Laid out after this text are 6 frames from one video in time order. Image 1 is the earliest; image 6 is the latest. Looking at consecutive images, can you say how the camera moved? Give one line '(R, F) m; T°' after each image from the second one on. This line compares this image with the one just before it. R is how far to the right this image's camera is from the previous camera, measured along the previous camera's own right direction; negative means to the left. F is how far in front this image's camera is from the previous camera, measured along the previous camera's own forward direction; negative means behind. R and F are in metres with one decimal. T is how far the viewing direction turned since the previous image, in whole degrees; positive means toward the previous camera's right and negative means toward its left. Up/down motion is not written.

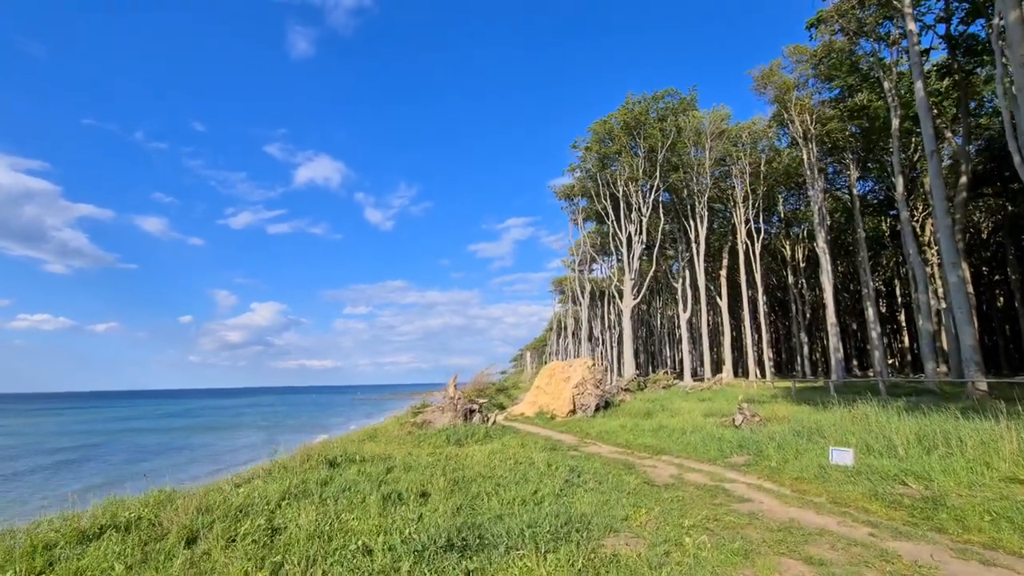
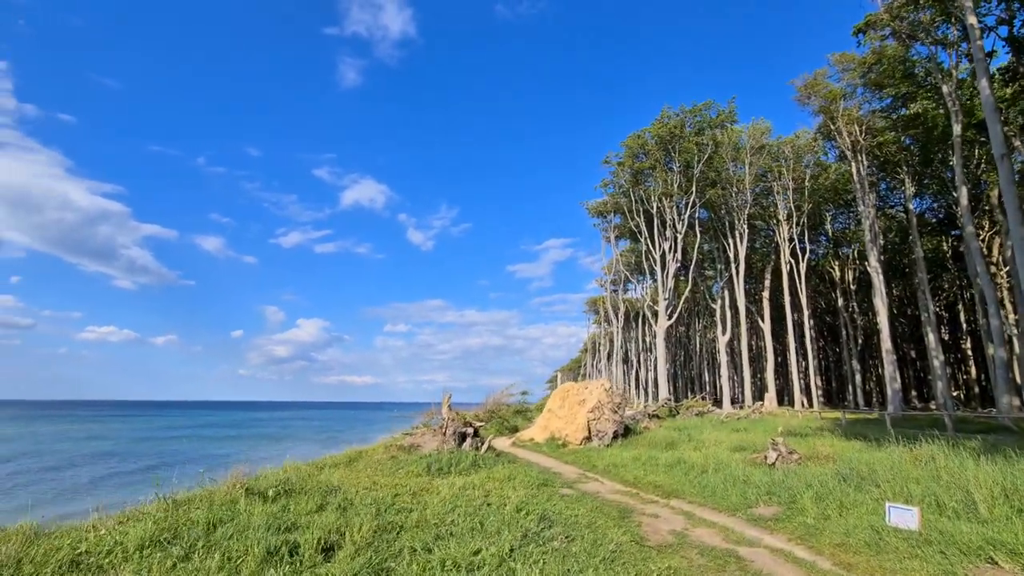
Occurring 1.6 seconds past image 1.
(+0.8, +1.3) m; -4°
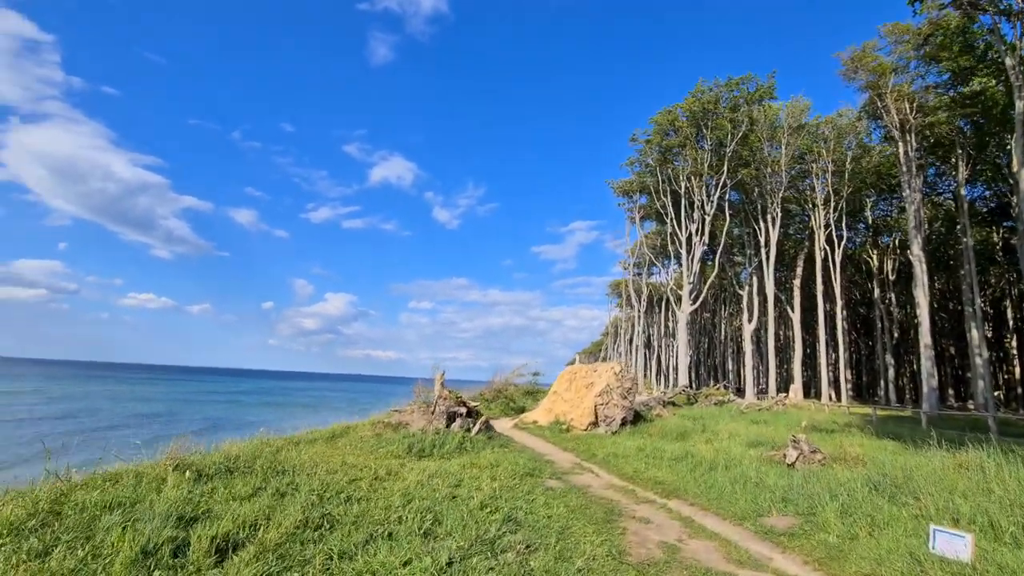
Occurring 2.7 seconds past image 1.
(+0.5, +0.9) m; -3°
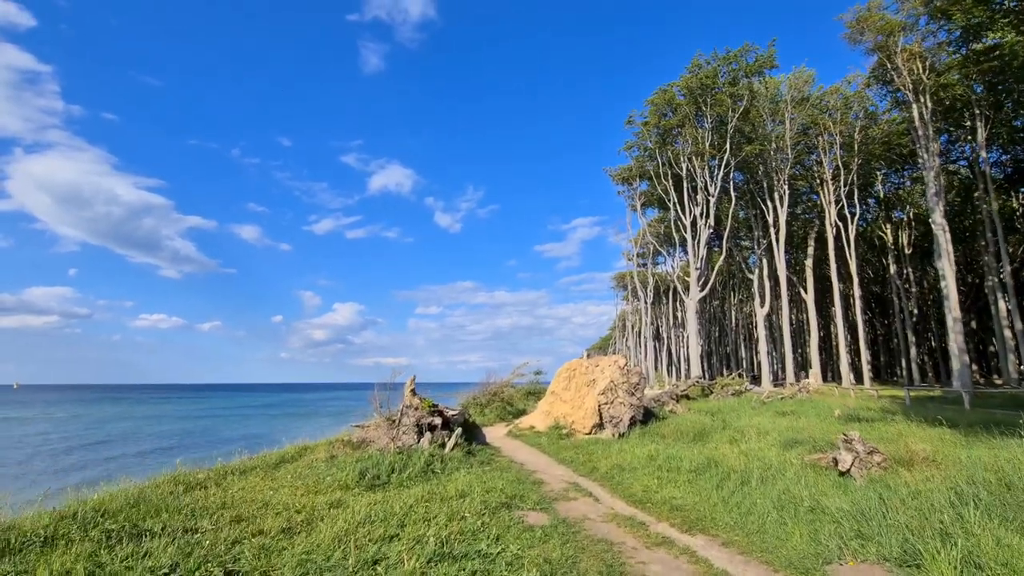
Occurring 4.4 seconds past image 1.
(+0.5, +1.7) m; -1°
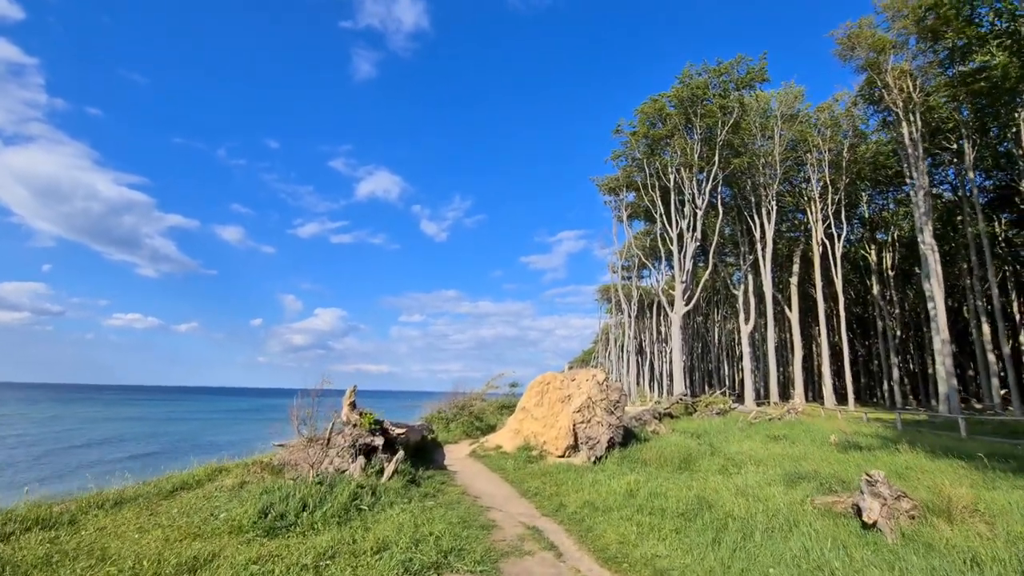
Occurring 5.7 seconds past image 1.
(+0.4, +1.3) m; +2°
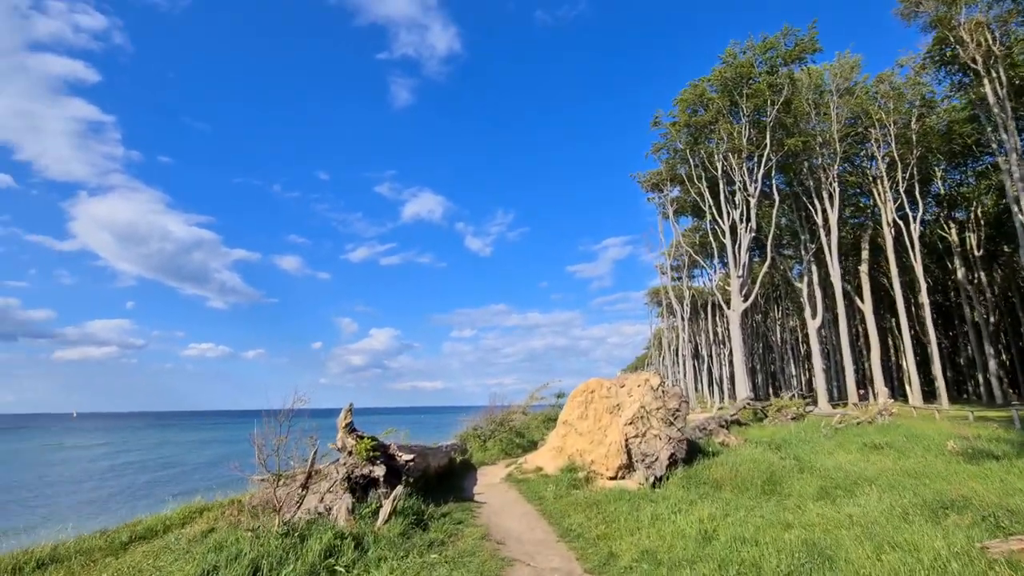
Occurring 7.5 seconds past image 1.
(+0.3, +1.5) m; -5°
